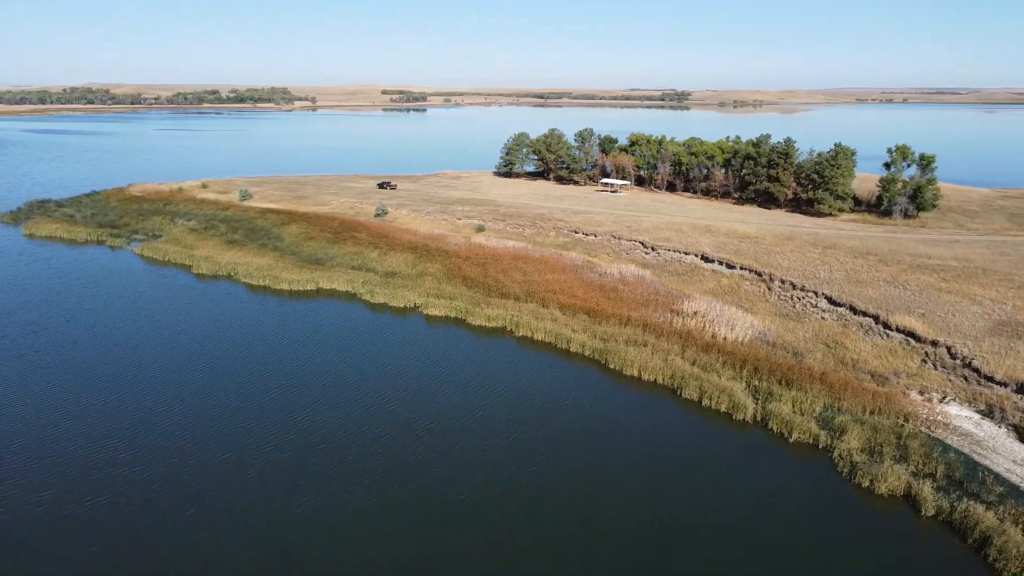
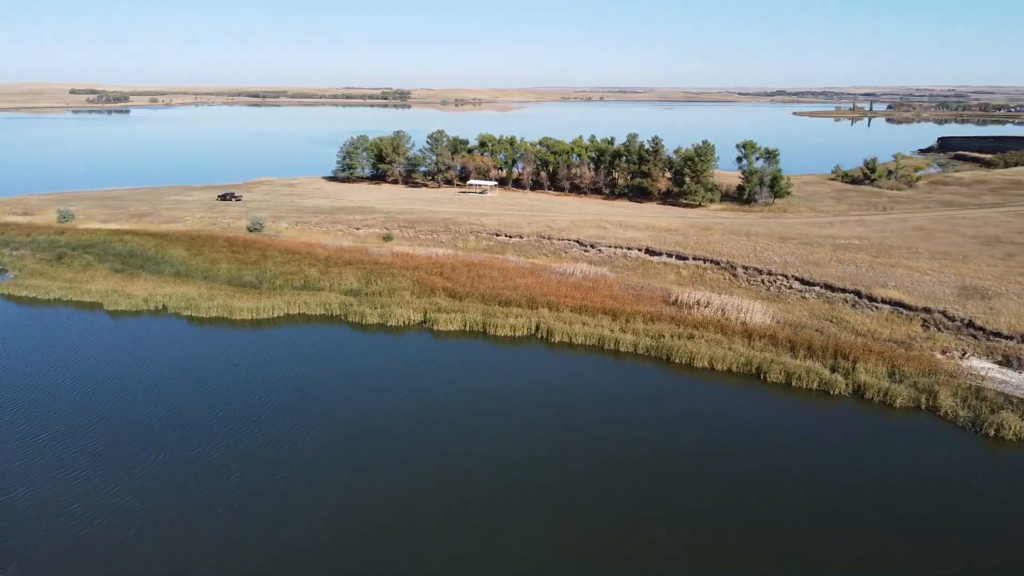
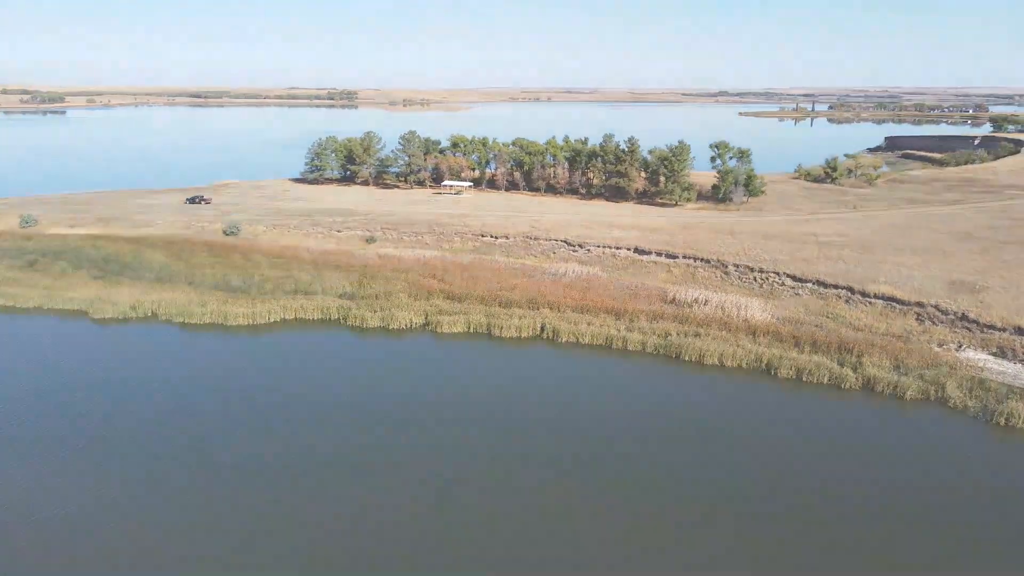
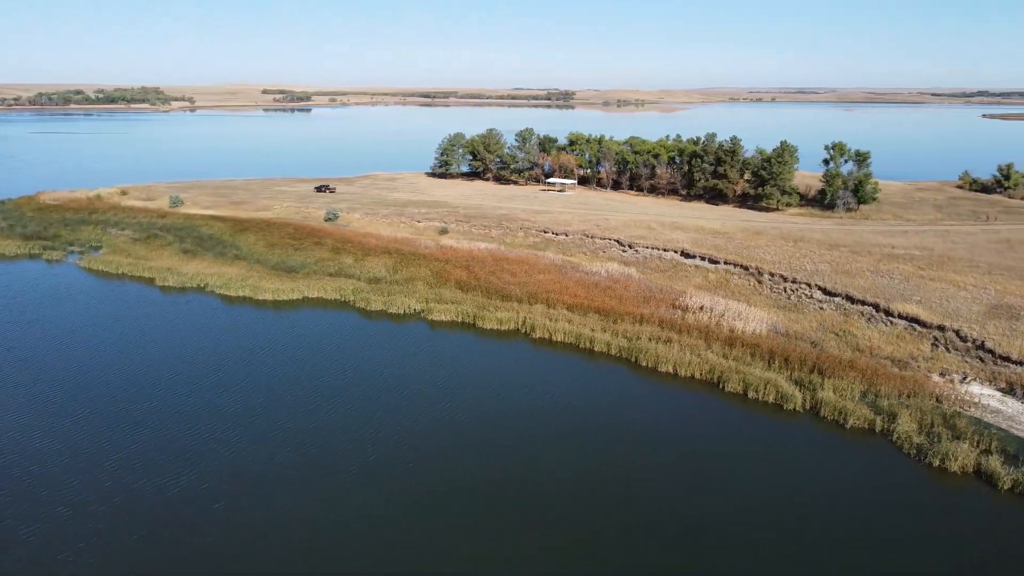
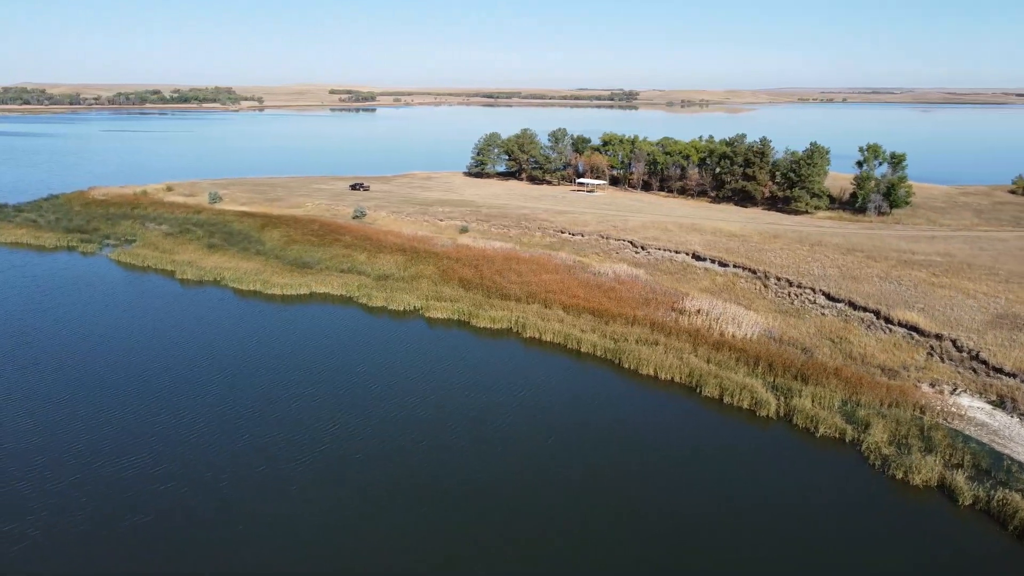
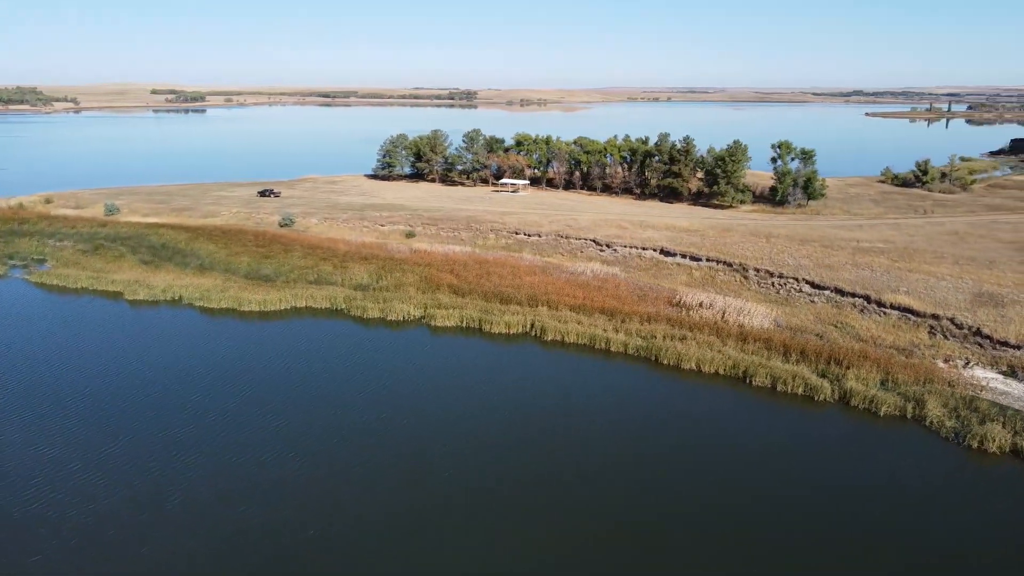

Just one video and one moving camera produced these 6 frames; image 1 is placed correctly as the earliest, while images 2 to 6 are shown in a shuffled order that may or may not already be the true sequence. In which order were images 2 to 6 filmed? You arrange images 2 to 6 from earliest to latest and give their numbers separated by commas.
5, 4, 6, 2, 3
